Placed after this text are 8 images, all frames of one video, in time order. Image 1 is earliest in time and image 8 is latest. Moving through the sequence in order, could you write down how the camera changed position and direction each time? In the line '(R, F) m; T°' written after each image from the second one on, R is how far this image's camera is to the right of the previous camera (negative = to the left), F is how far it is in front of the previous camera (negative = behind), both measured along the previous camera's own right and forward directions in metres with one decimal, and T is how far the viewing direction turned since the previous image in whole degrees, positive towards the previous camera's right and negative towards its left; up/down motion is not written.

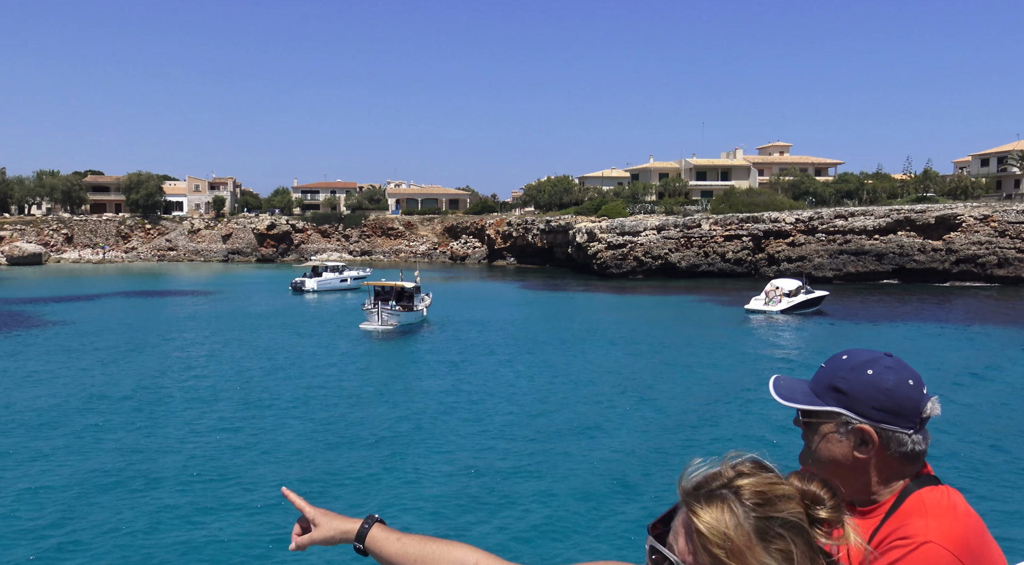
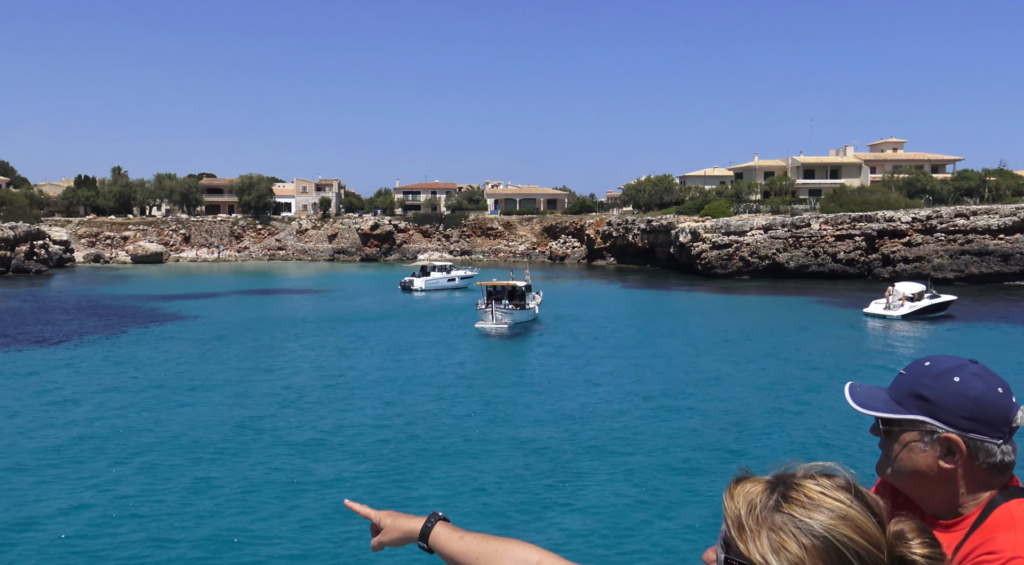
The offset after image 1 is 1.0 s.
(+0.7, -0.2) m; -6°
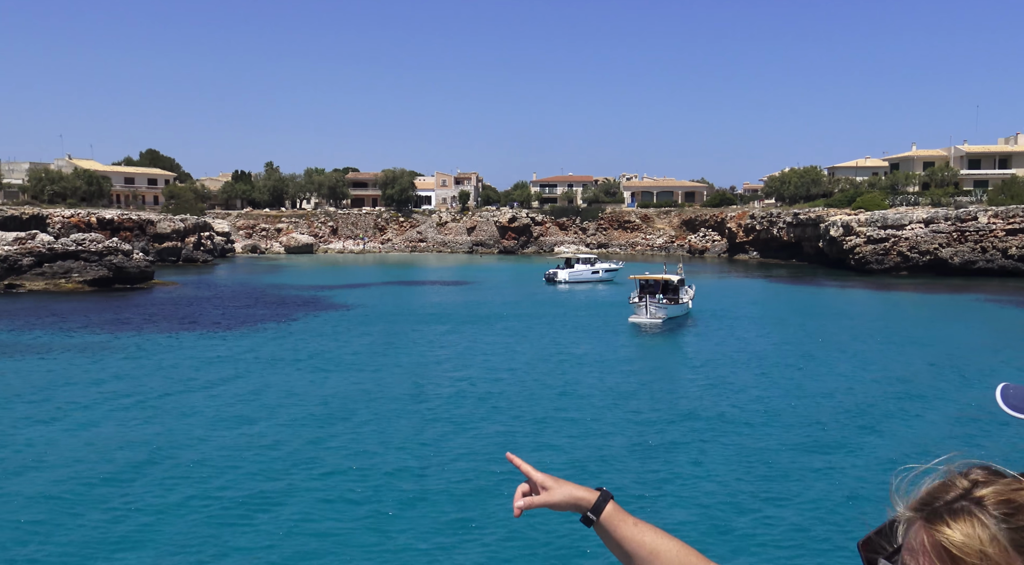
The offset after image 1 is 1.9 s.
(-1.6, -0.9) m; -6°
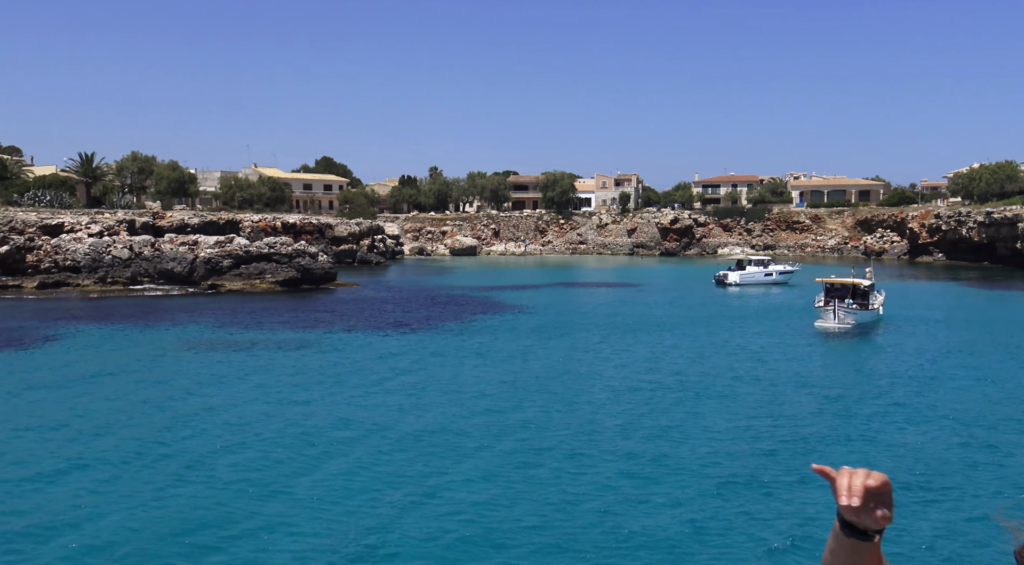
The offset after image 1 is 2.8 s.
(-1.7, +0.8) m; -8°
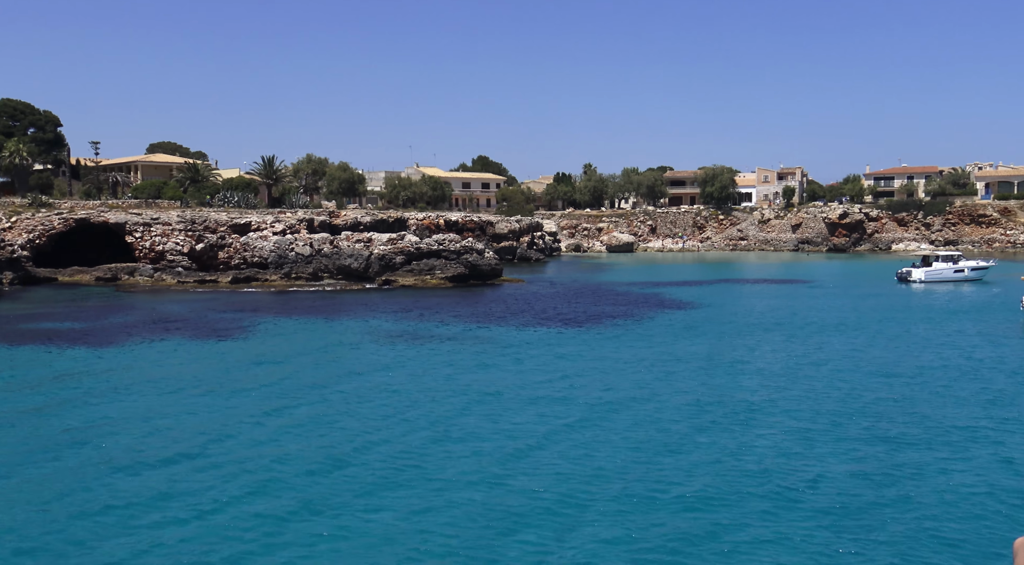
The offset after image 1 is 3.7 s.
(-0.3, -0.9) m; -8°
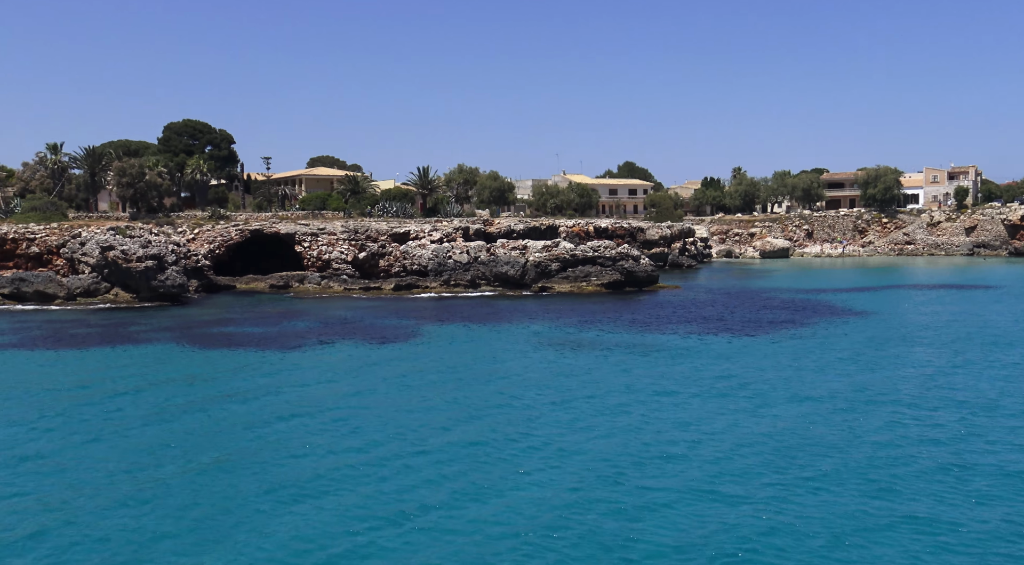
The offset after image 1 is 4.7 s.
(-0.3, -0.3) m; -8°
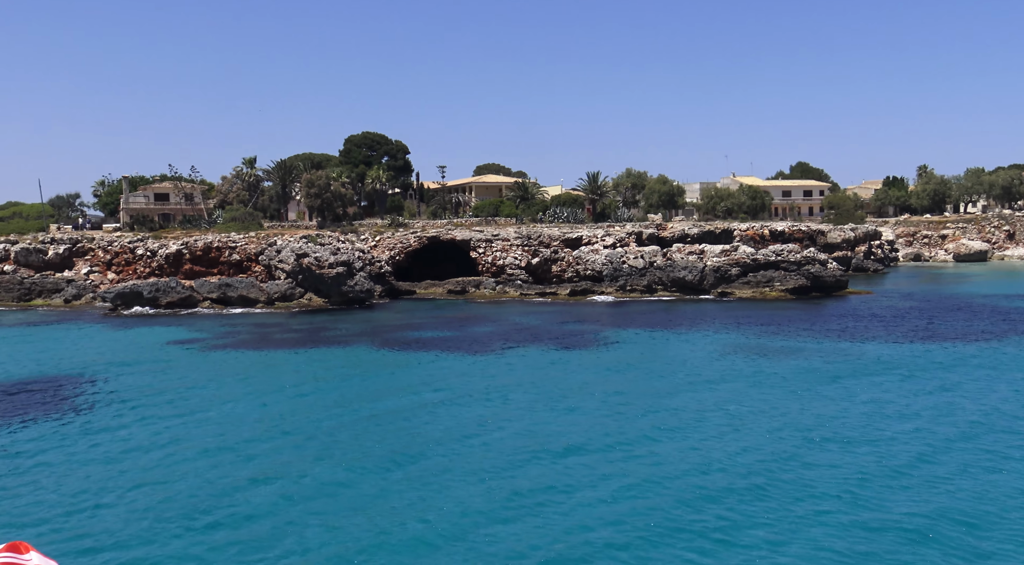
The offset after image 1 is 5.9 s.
(-0.2, -0.1) m; -9°
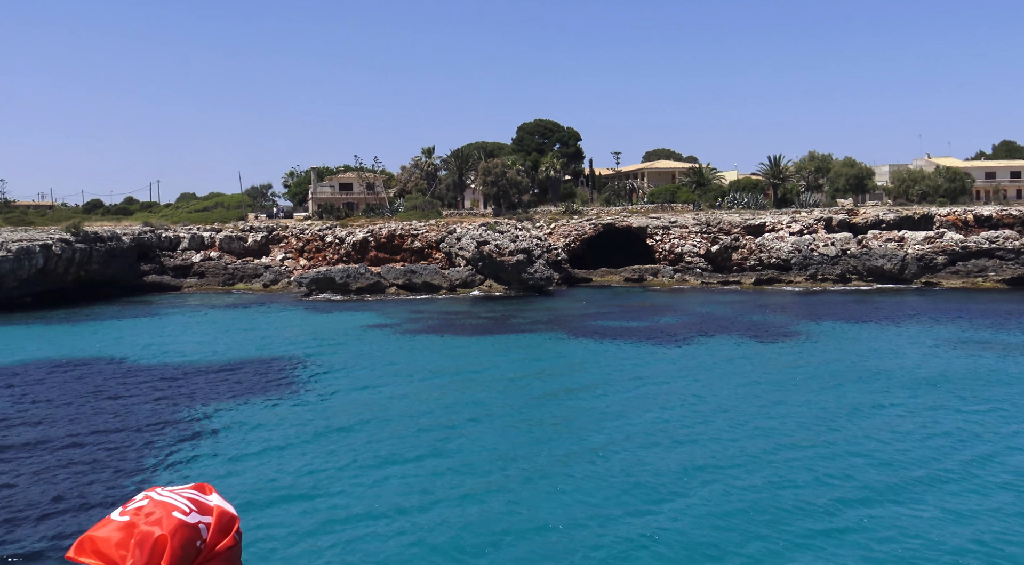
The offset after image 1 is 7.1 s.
(-0.2, +0.6) m; -9°
